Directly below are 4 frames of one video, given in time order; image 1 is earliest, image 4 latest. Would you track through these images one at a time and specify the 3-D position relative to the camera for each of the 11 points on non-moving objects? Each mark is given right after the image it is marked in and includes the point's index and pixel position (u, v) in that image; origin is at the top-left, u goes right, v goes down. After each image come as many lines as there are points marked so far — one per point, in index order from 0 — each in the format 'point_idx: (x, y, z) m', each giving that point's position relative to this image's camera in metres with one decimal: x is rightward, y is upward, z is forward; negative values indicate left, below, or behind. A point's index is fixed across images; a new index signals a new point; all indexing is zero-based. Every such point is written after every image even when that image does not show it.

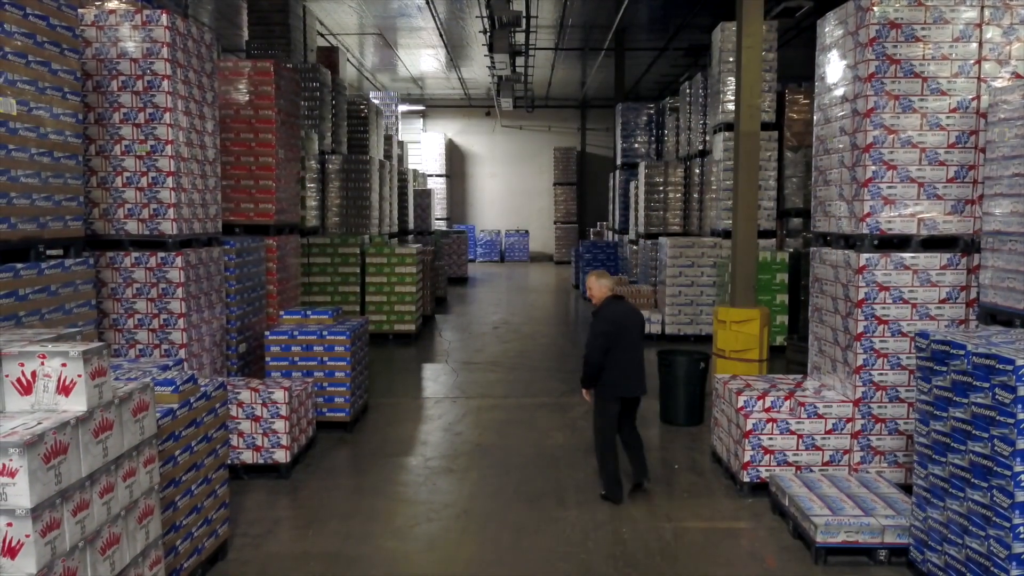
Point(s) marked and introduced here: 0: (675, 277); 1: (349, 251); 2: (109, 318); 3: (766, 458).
0: (+2.0, +0.1, +11.2) m
1: (-2.1, +0.5, +11.4) m
2: (-2.5, -0.2, +5.5) m
3: (+1.4, -1.0, +5.1) m
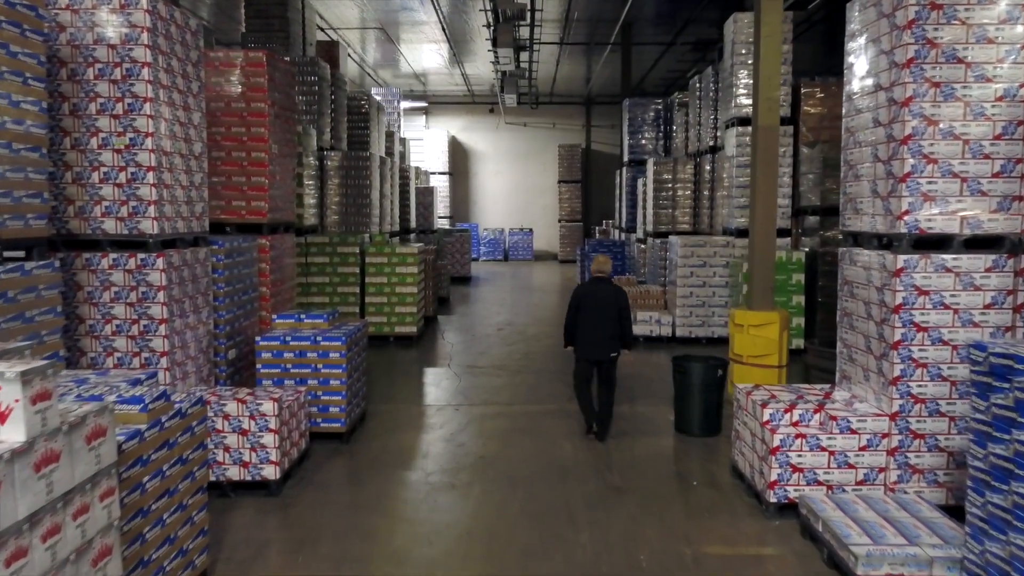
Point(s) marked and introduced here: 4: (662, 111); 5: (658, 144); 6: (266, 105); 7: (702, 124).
0: (+2.1, +0.1, +10.8) m
1: (-2.0, +0.5, +11.0) m
2: (-2.4, -0.2, +5.1) m
3: (+1.5, -1.0, +4.7) m
4: (+2.7, +3.2, +16.1) m
5: (+2.7, +2.6, +16.3) m
6: (-2.0, +1.5, +7.2) m
7: (+2.9, +2.5, +13.4) m
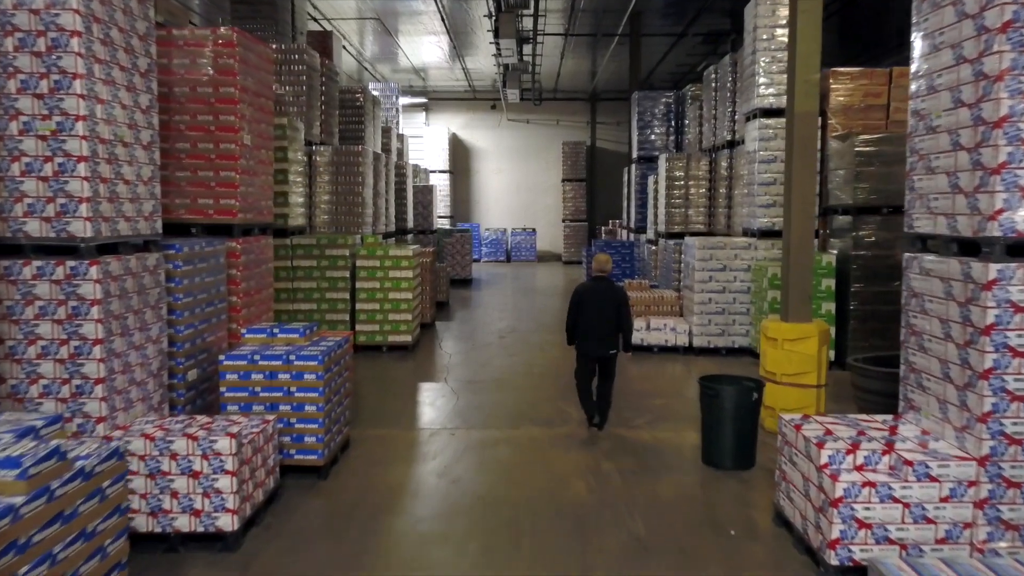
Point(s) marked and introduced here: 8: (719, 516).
0: (+2.1, +0.1, +10.0) m
1: (-2.0, +0.4, +10.2) m
2: (-2.4, -0.3, +4.3) m
3: (+1.5, -1.1, +3.9) m
4: (+2.8, +3.1, +15.3) m
5: (+2.7, +2.6, +15.4) m
6: (-2.0, +1.4, +6.4) m
7: (+2.9, +2.4, +12.6) m
8: (+1.1, -1.3, +4.9) m
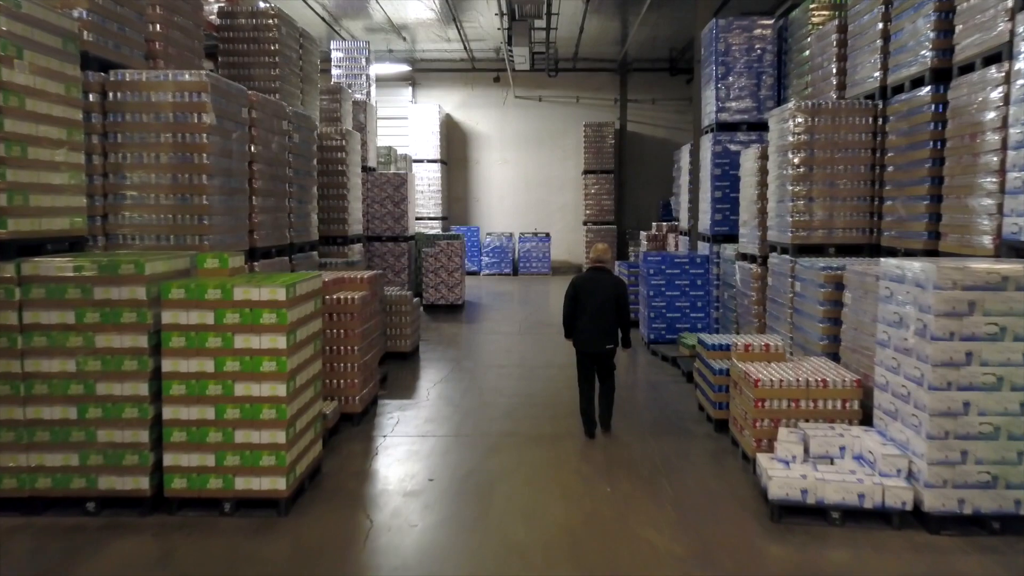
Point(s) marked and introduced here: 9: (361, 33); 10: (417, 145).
0: (+2.1, -0.4, +4.3) m
1: (-2.0, 0.0, +4.6) m
2: (-2.5, -0.7, -1.3) m
3: (+1.4, -1.5, -1.8) m
4: (+2.8, +2.7, +9.6) m
5: (+2.8, +2.1, +9.8) m
6: (-2.0, +1.0, +0.8) m
7: (+2.9, +2.0, +6.9) m
8: (+1.1, -1.7, -0.7) m
9: (-3.2, +5.3, +18.7) m
10: (-2.2, +3.2, +19.7) m
